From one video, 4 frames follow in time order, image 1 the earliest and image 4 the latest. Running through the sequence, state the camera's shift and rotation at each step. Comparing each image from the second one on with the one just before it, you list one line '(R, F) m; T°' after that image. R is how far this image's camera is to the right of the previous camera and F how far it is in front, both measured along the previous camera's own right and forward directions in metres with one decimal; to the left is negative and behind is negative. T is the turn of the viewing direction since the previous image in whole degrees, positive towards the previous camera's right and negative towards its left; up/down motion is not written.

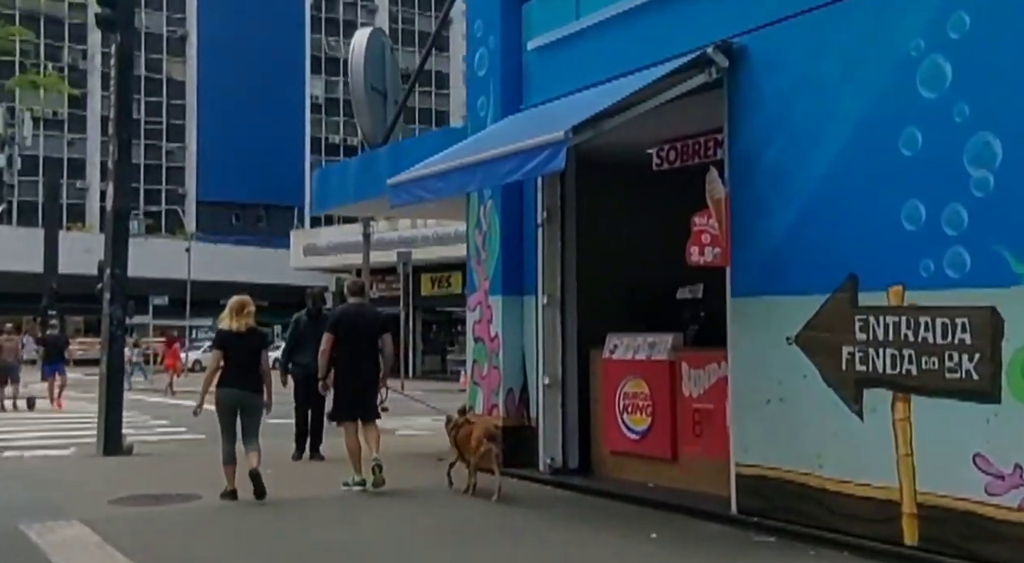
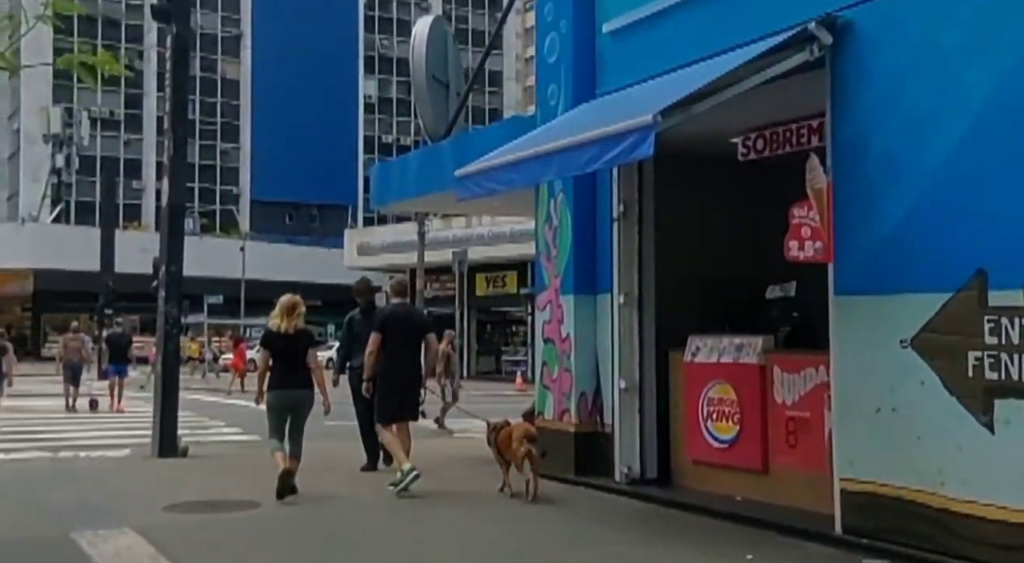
(-0.2, +0.5) m; -2°
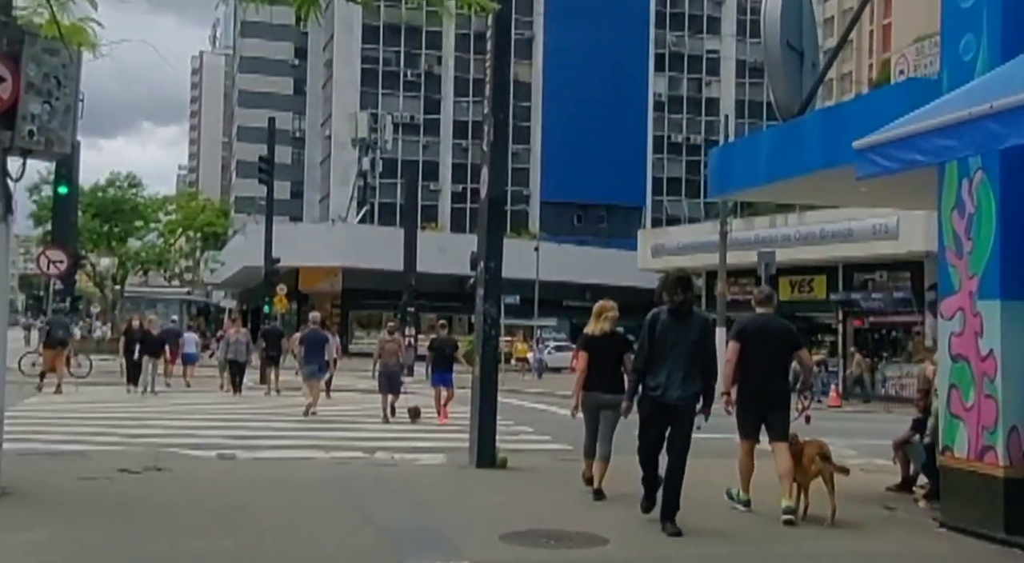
(-0.7, +1.4) m; -13°
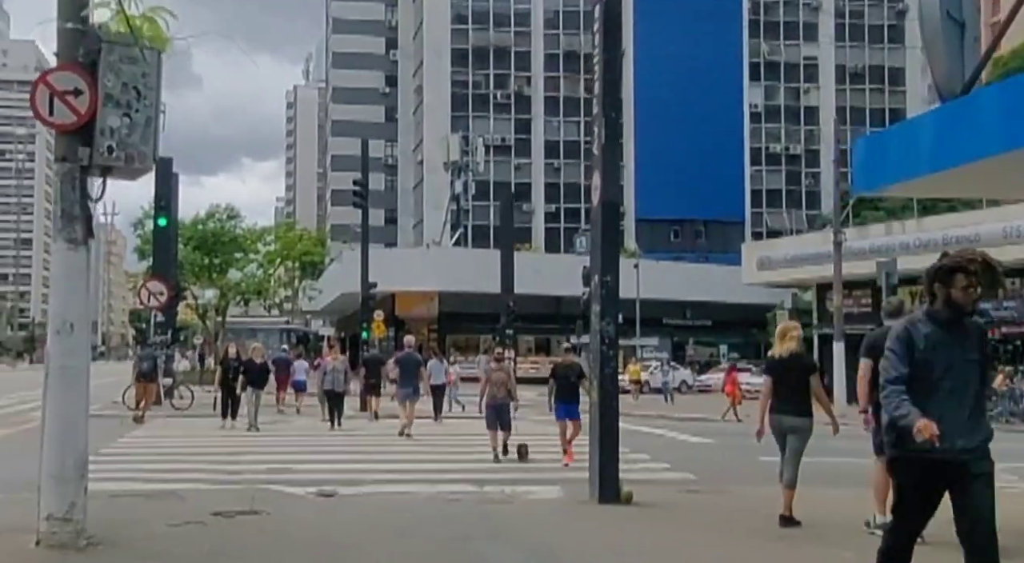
(-0.3, +1.2) m; -4°
